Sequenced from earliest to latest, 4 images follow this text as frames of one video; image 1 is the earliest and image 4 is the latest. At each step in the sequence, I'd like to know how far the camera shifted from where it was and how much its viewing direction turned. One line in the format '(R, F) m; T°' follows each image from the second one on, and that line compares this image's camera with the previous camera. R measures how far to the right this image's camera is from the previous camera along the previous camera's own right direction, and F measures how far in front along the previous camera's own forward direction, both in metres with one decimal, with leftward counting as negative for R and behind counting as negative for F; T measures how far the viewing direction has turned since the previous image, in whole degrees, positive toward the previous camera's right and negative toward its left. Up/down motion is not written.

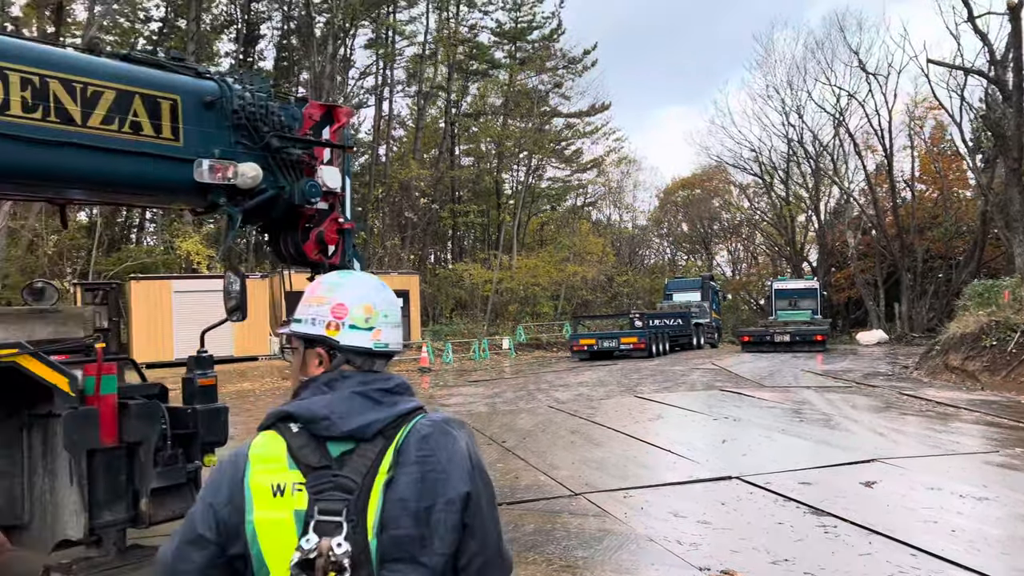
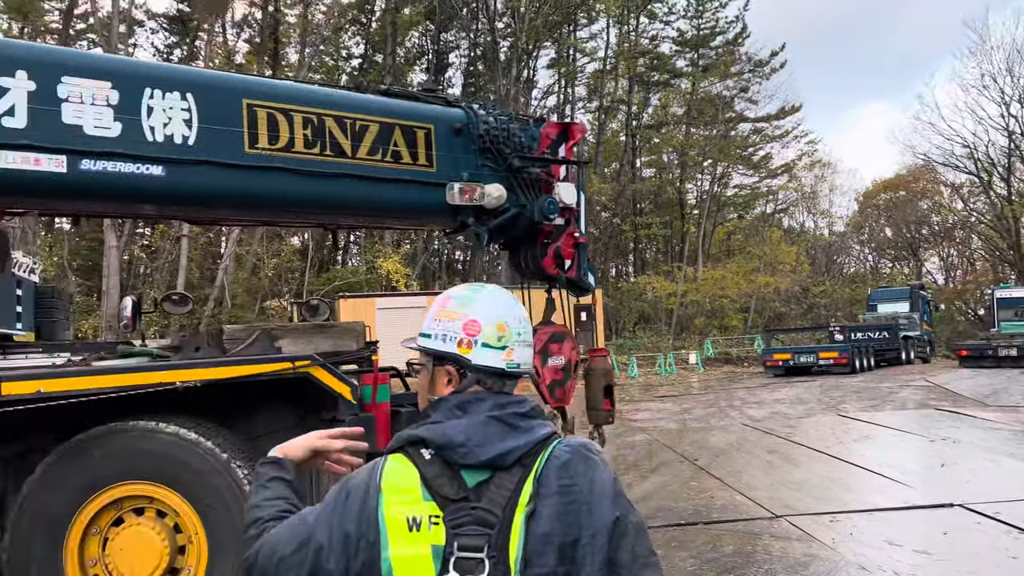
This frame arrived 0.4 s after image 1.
(+0.2, 0.0) m; -13°
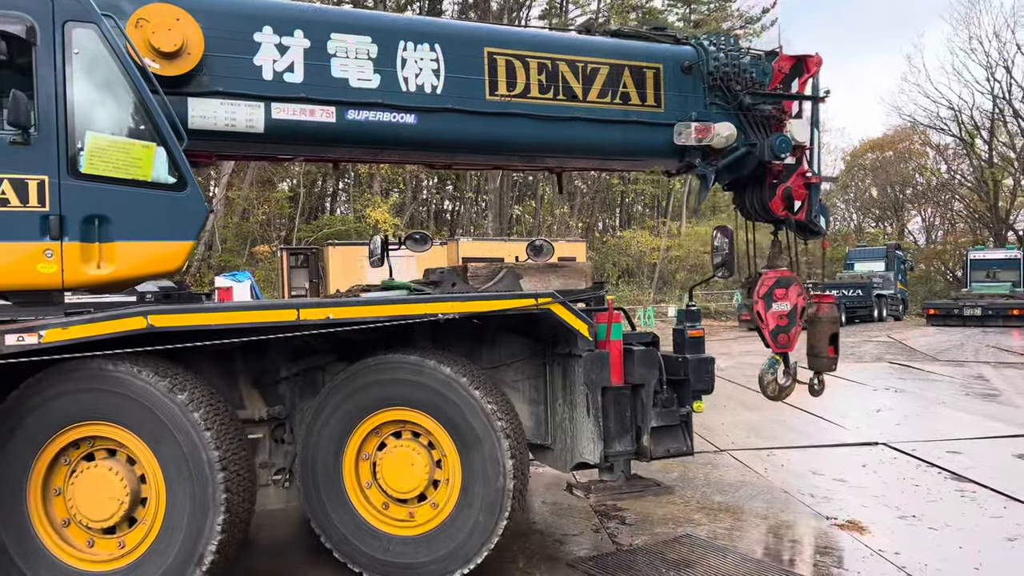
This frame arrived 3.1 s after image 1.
(+0.3, -1.9) m; +1°
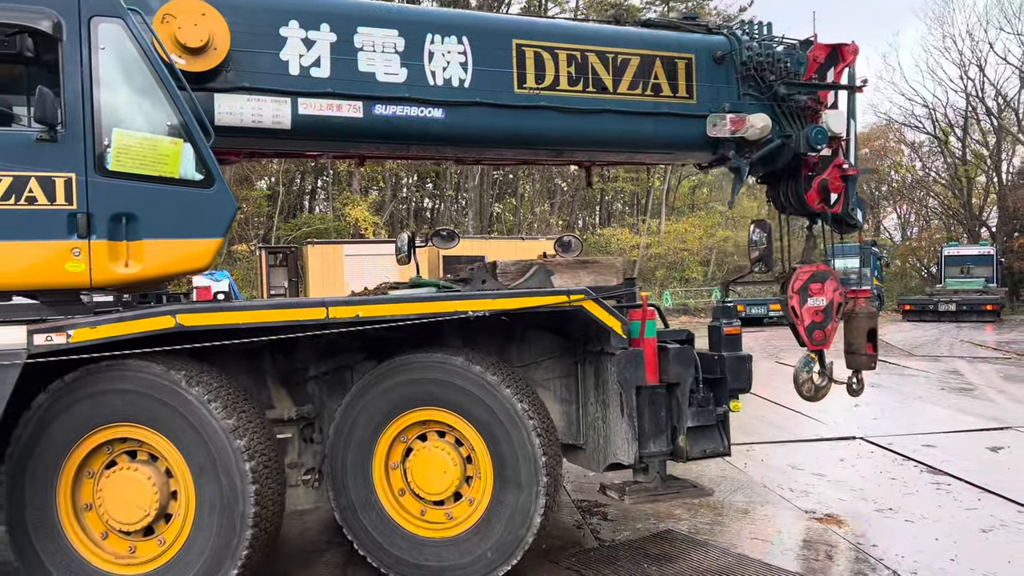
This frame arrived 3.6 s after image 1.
(-0.1, 0.0) m; +1°
